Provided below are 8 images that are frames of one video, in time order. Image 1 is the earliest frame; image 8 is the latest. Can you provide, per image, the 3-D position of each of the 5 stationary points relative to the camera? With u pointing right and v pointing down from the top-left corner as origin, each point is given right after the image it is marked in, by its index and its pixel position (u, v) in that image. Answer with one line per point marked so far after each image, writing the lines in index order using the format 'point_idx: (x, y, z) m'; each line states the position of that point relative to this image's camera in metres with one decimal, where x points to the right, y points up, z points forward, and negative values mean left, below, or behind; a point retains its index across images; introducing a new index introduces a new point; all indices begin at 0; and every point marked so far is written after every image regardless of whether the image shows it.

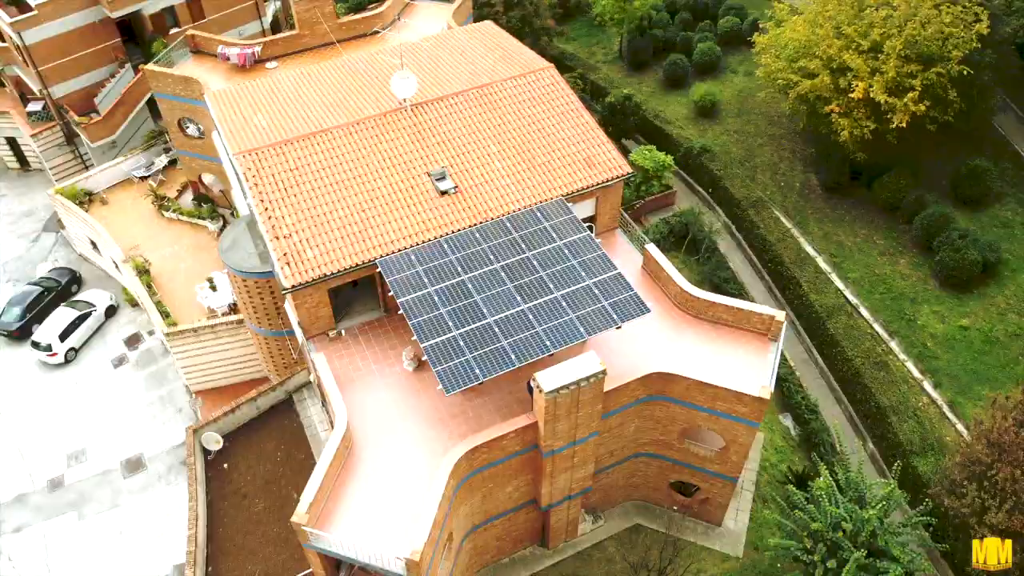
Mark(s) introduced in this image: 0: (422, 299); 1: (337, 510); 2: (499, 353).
0: (-2.3, -0.3, +19.9) m
1: (-4.1, -5.2, +18.7) m
2: (-0.3, -1.5, +18.9) m
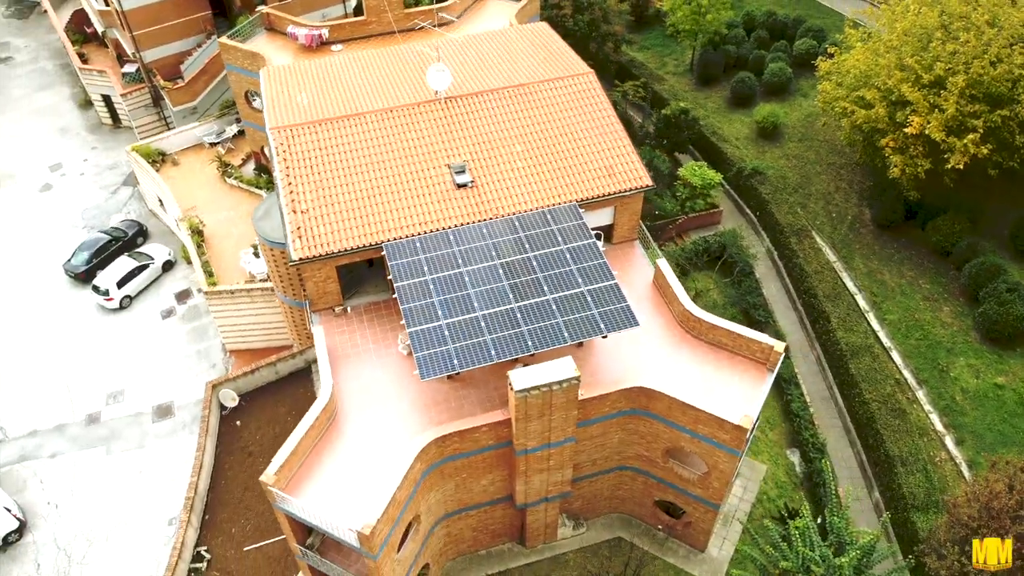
0: (-2.4, 0.0, +20.4) m
1: (-5.0, -4.6, +19.5) m
2: (-0.8, -1.4, +19.3) m
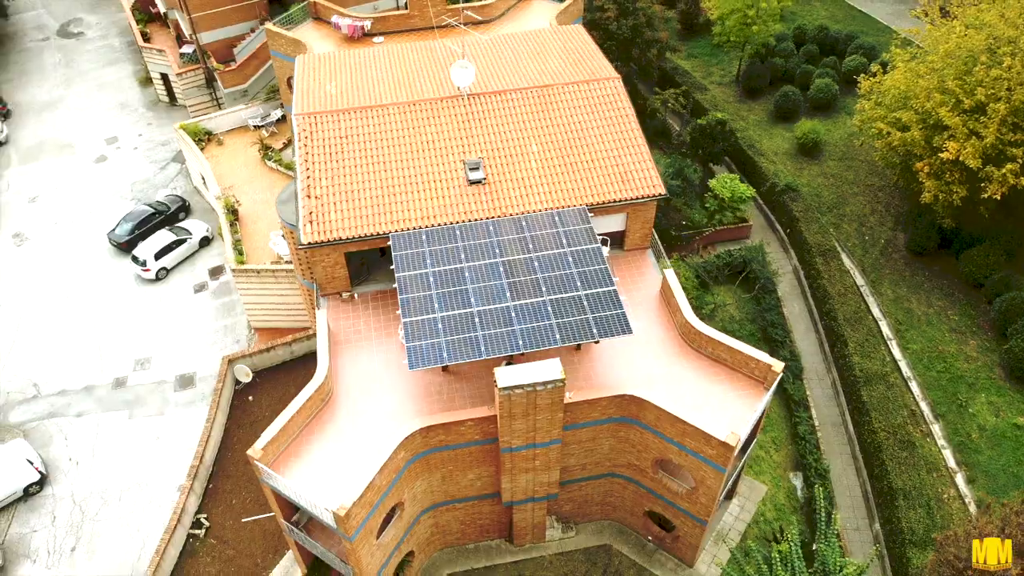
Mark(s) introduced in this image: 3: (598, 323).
0: (-2.5, +0.3, +20.7) m
1: (-5.4, -4.2, +20.0) m
2: (-1.0, -1.3, +19.5) m
3: (+2.1, -0.9, +19.7) m
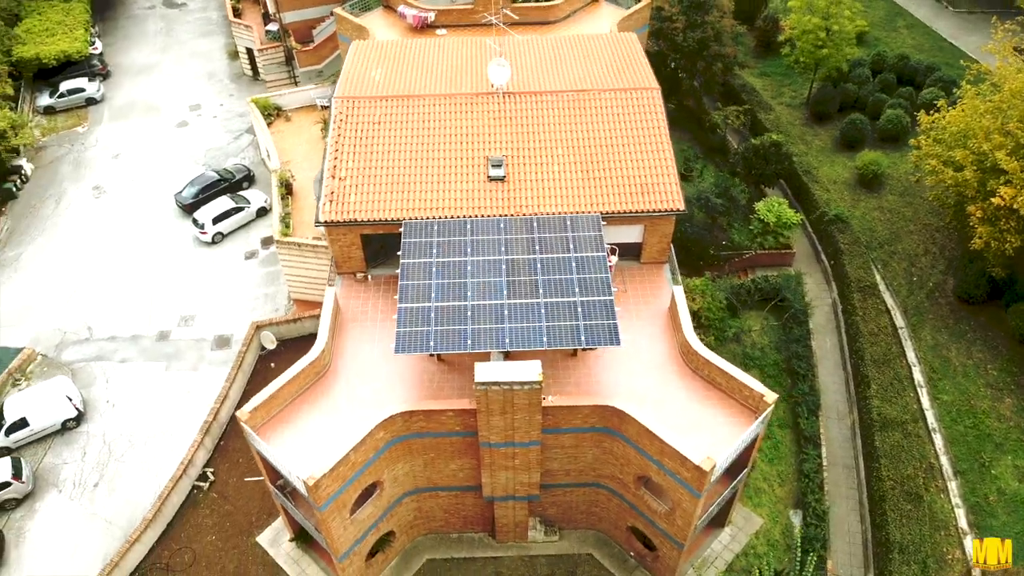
0: (-2.4, +0.6, +21.2) m
1: (-5.9, -3.5, +20.8) m
2: (-1.3, -1.1, +19.8) m
3: (+1.9, -1.1, +19.7) m
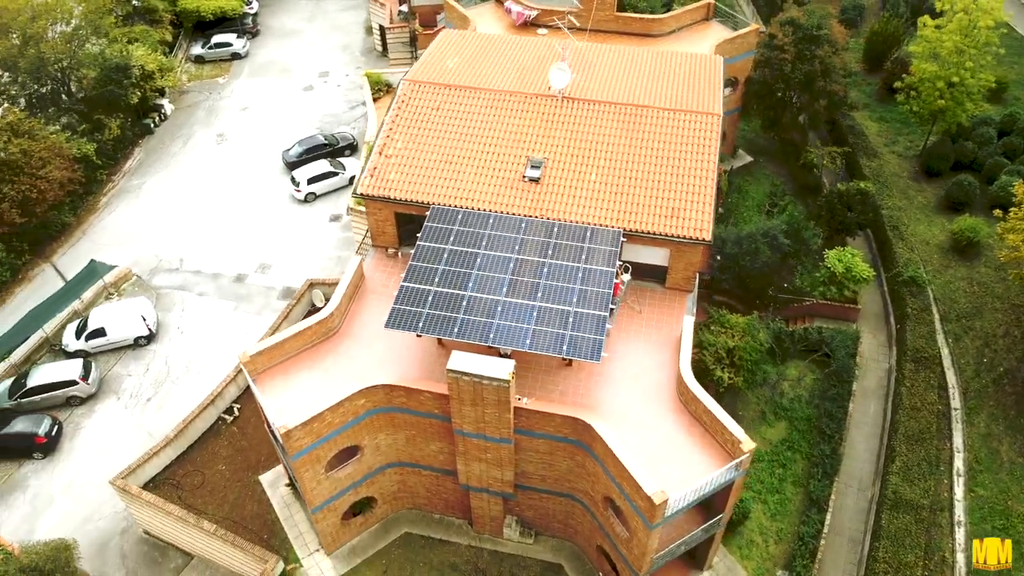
0: (-2.1, +1.0, +21.9) m
1: (-6.3, -2.3, +22.1) m
2: (-1.6, -0.8, +20.3) m
3: (+1.5, -1.3, +19.7) m
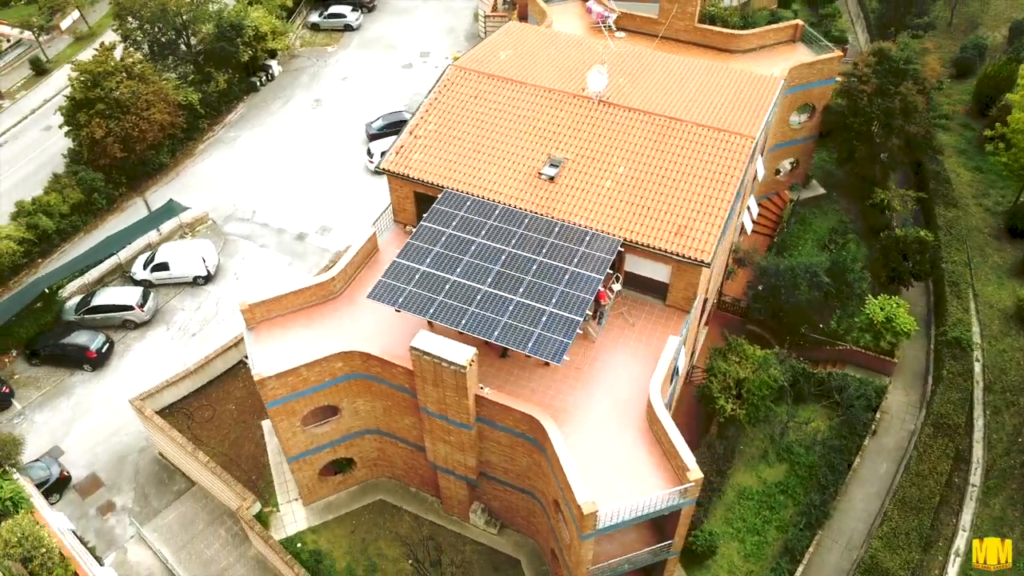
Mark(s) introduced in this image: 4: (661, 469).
0: (-2.2, +1.6, +22.5) m
1: (-6.7, -1.1, +23.4) m
2: (-2.2, -0.4, +20.9) m
3: (+0.7, -1.3, +19.8) m
4: (+3.7, -4.5, +19.9) m
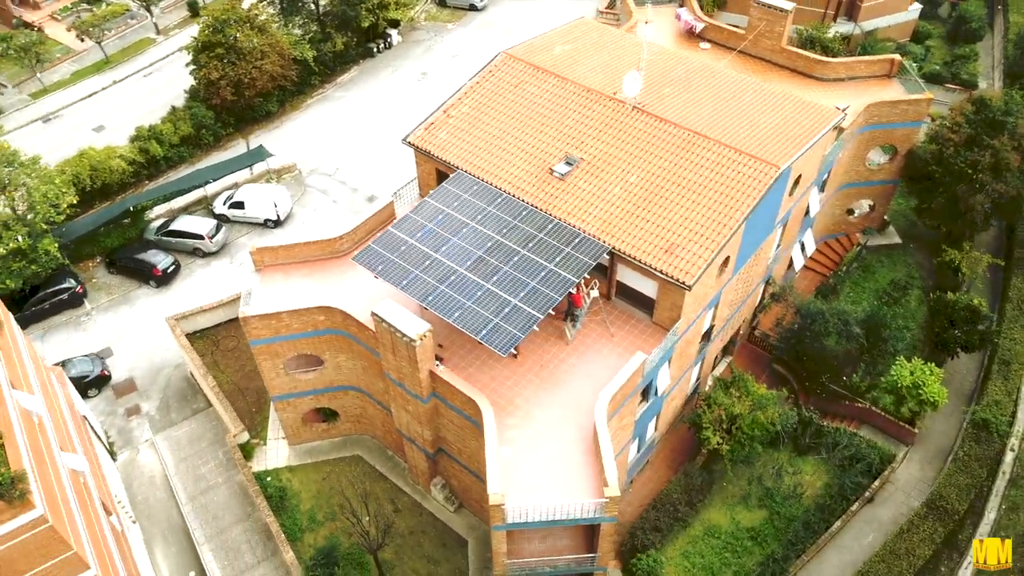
0: (-2.2, +2.3, +23.1) m
1: (-7.0, +0.5, +24.8) m
2: (-2.9, +0.4, +21.6) m
3: (-0.5, -1.0, +20.1) m
4: (+2.0, -4.7, +19.7) m
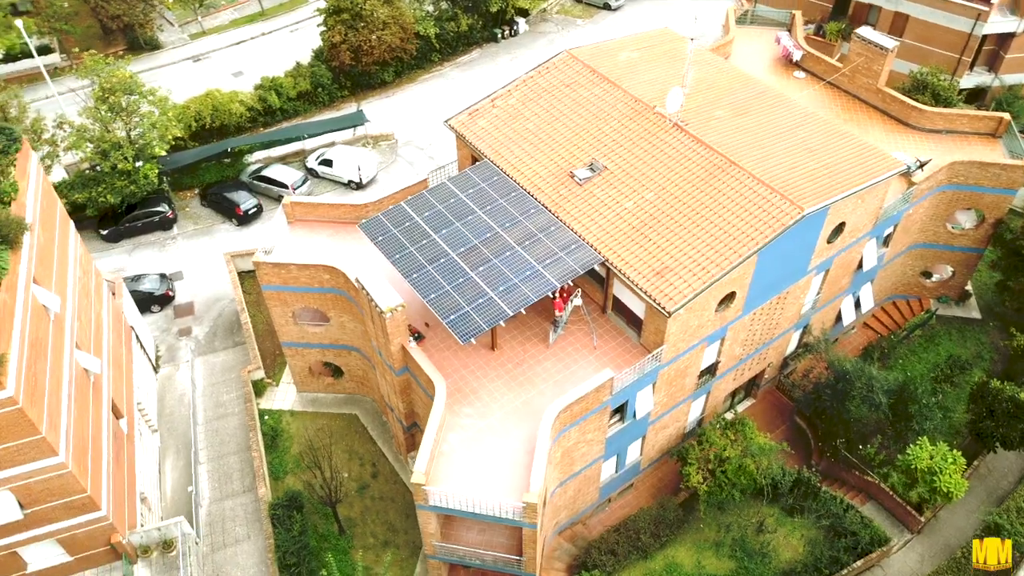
0: (-1.8, +2.8, +23.6) m
1: (-6.4, +1.9, +26.2) m
2: (-3.1, +1.1, +22.2) m
3: (-1.3, -0.7, +20.4) m
4: (+0.3, -4.8, +19.7) m
